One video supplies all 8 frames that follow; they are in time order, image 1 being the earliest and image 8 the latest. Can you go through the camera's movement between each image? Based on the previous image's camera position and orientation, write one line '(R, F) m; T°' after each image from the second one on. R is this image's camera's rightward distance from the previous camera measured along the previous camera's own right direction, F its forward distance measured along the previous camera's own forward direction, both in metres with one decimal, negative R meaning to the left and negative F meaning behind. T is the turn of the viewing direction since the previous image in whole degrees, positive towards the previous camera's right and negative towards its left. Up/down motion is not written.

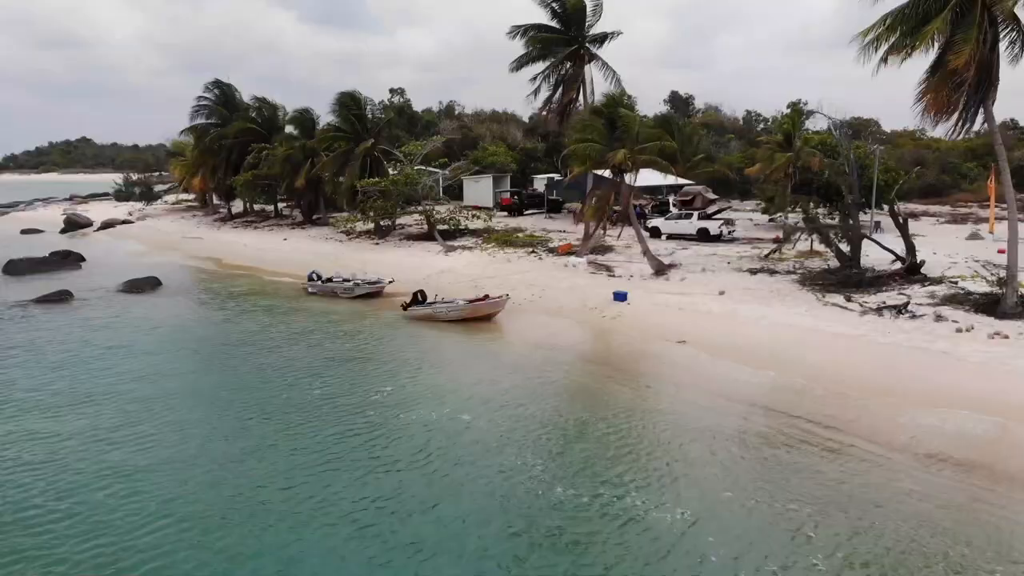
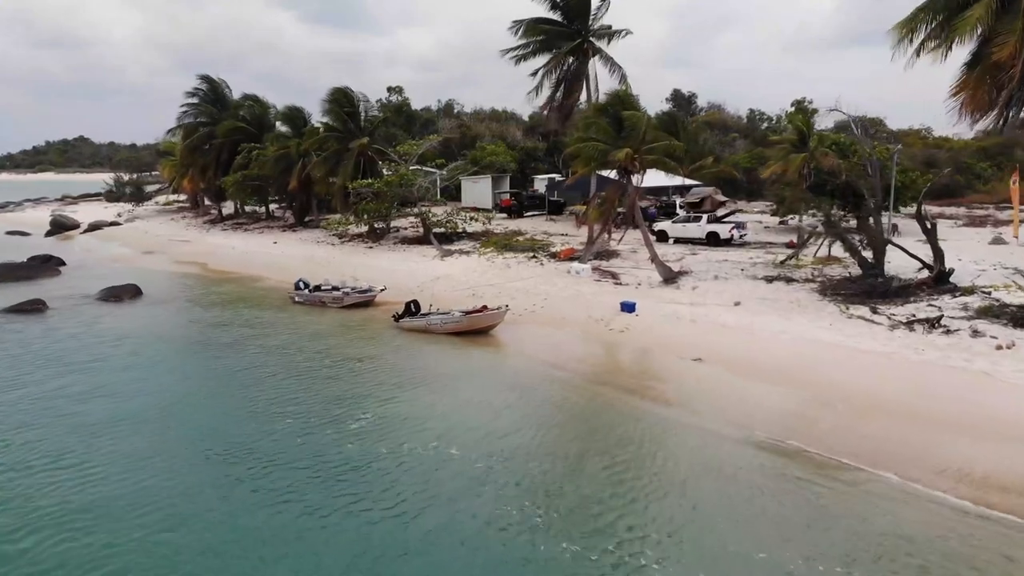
(0.0, +1.3) m; 0°
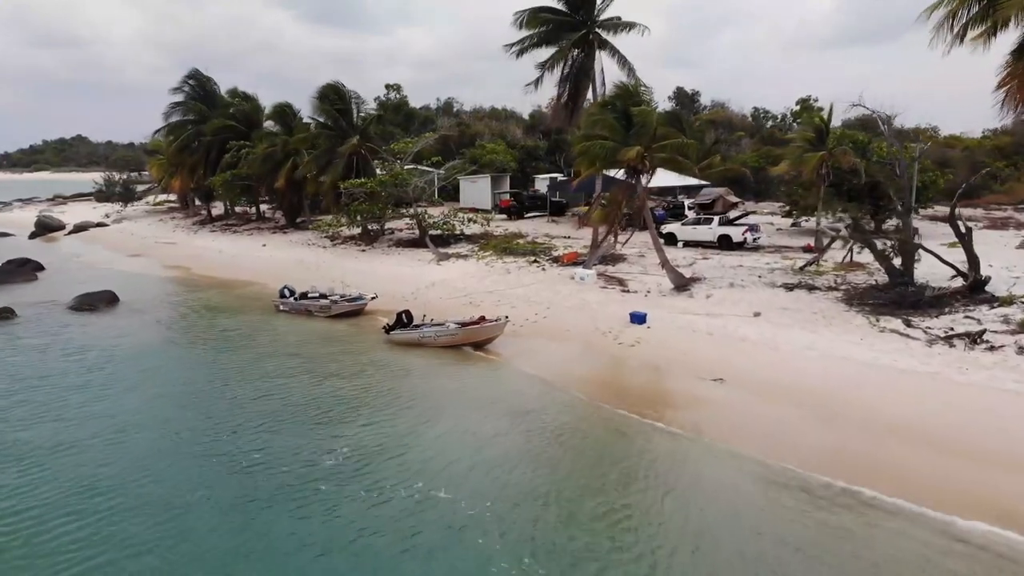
(0.0, +1.4) m; 0°
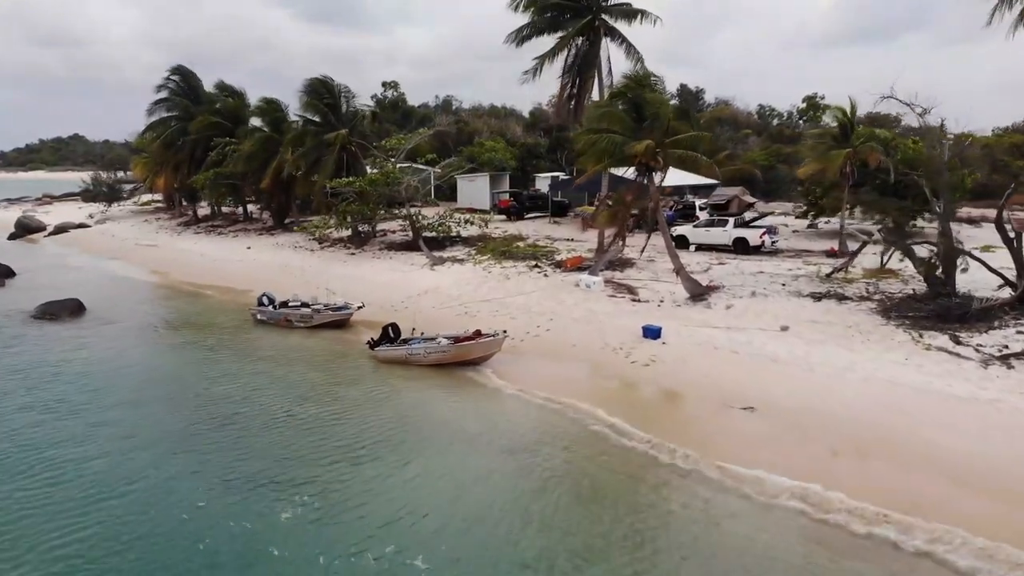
(0.0, +1.7) m; 0°
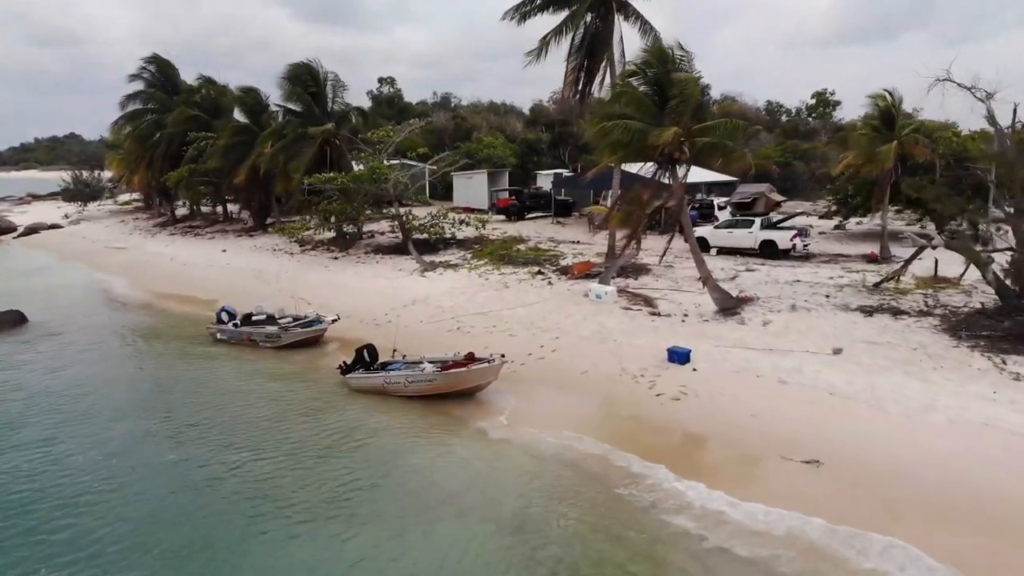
(0.0, +2.4) m; 0°
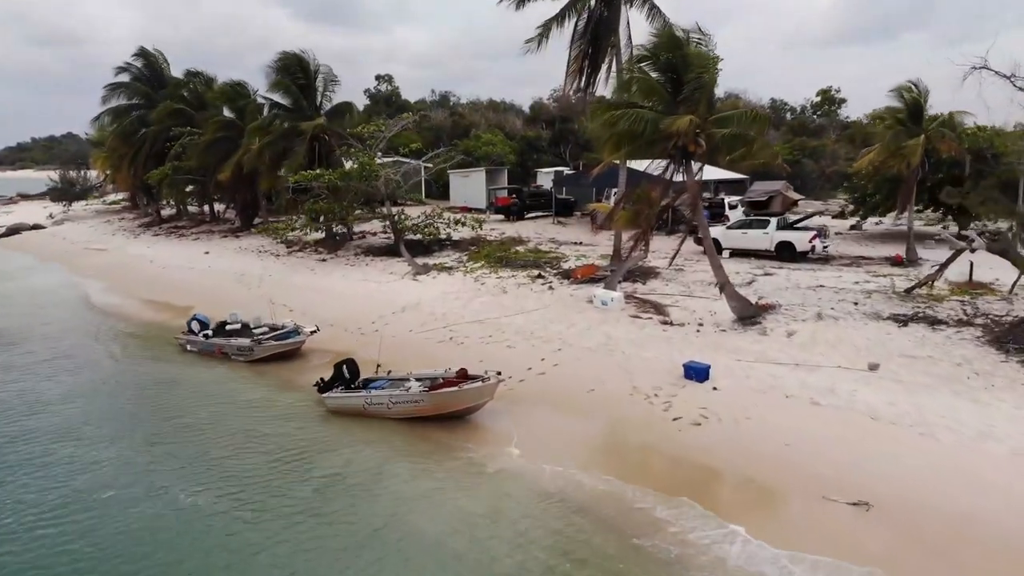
(0.0, +1.3) m; 0°
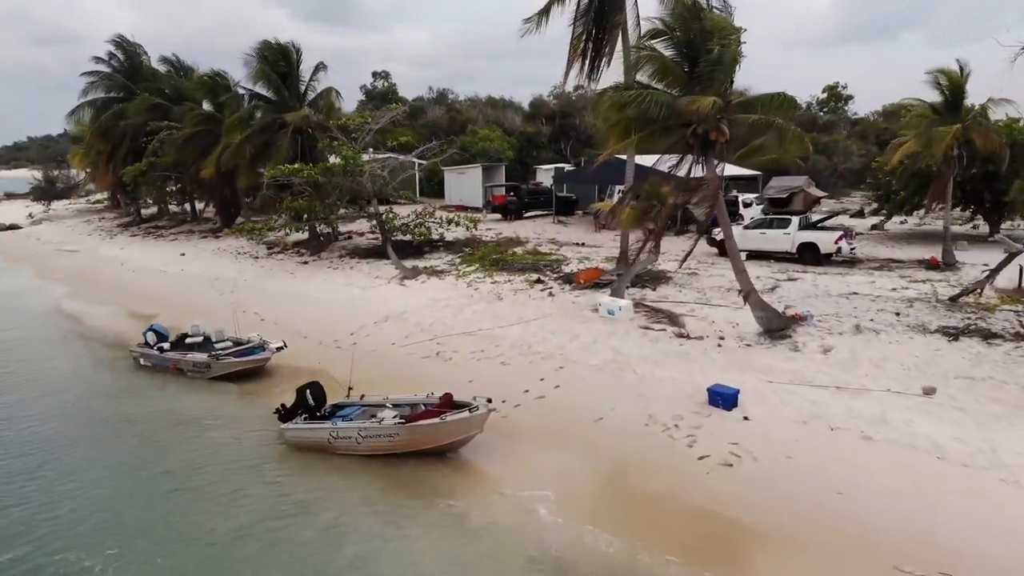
(+0.1, +1.6) m; 0°
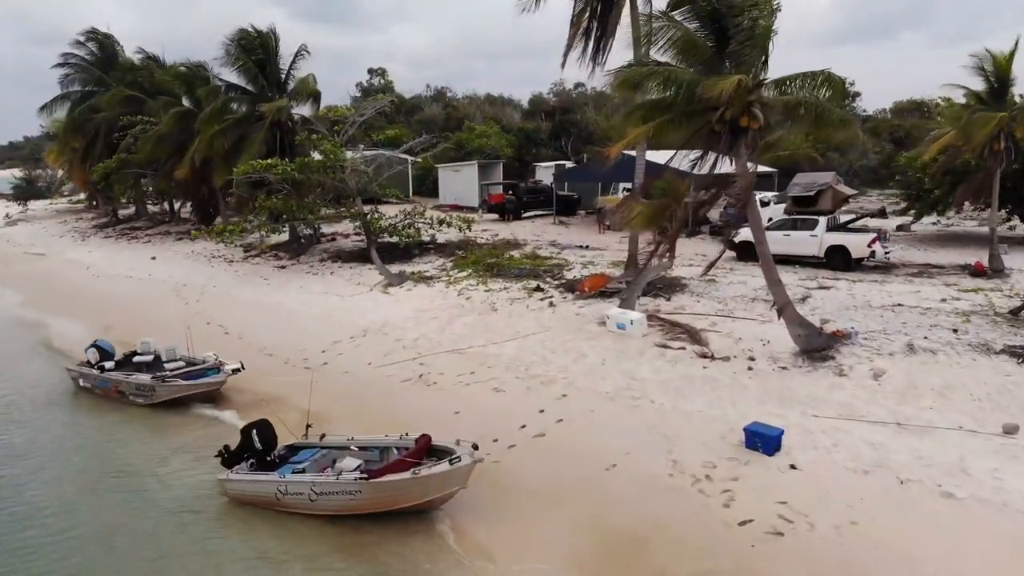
(+0.1, +1.6) m; 0°
